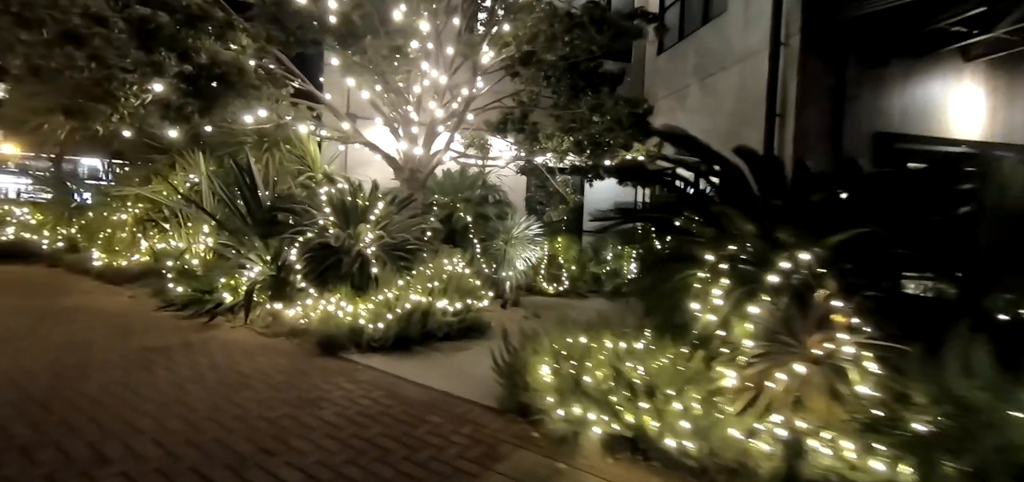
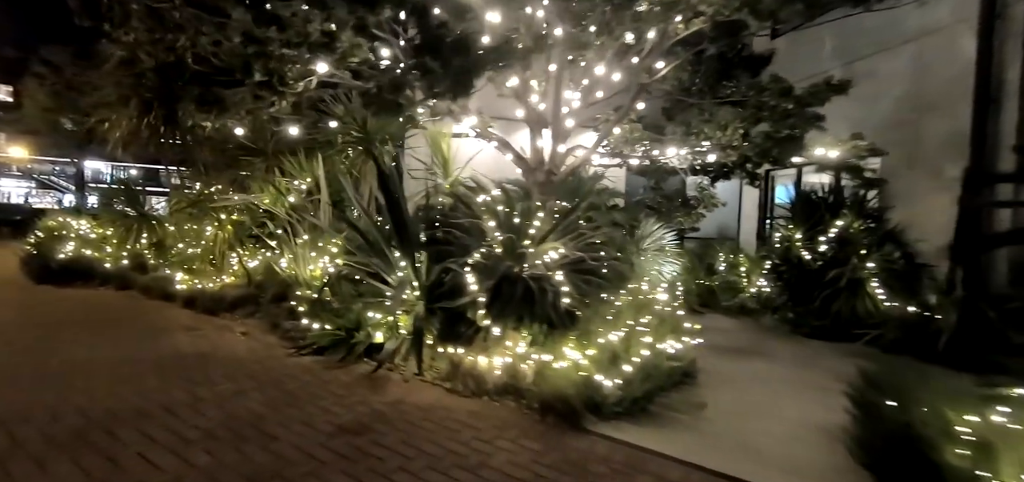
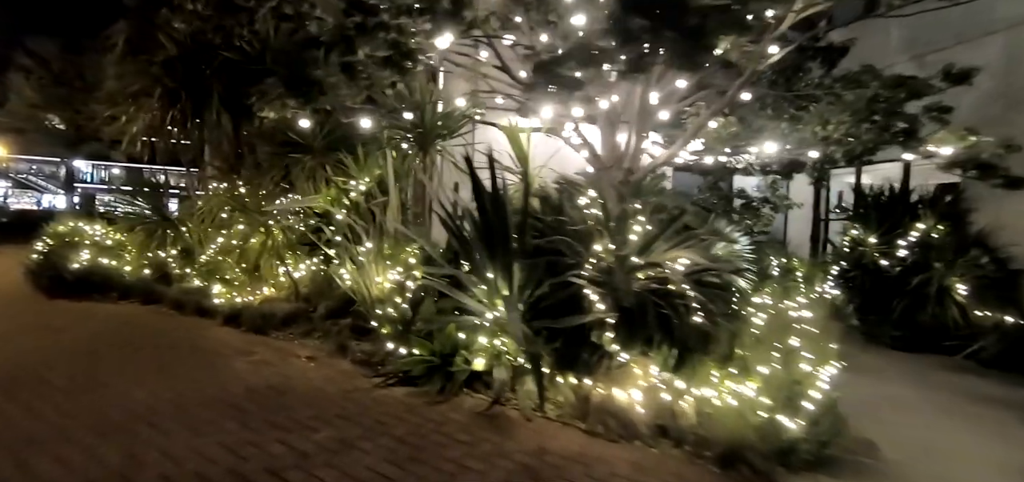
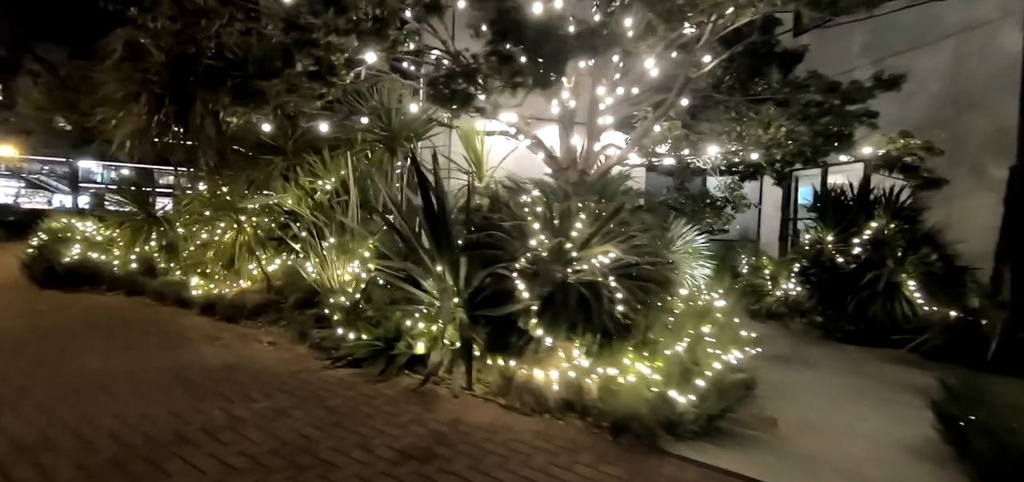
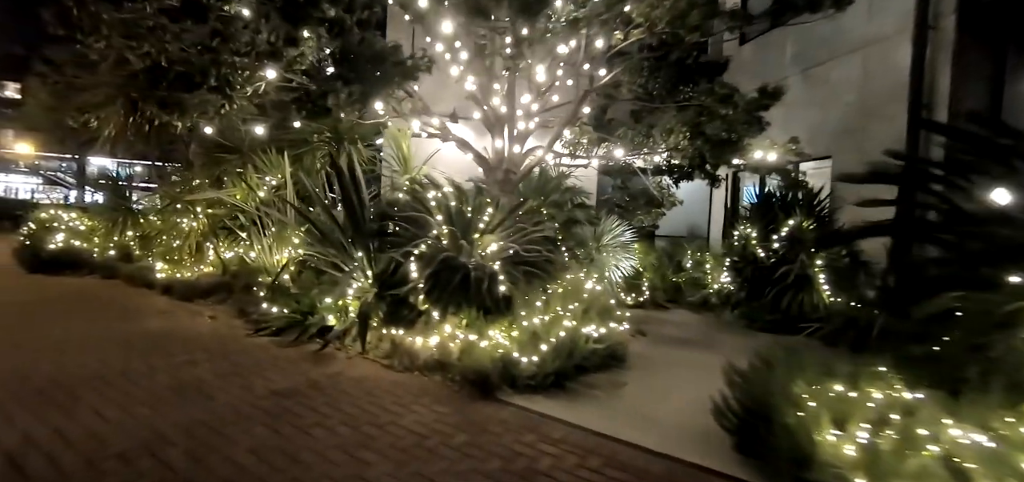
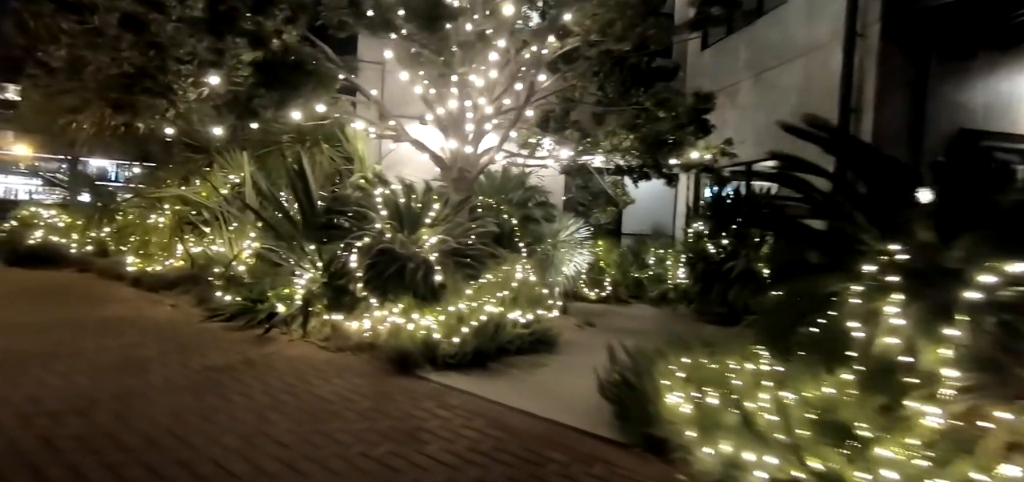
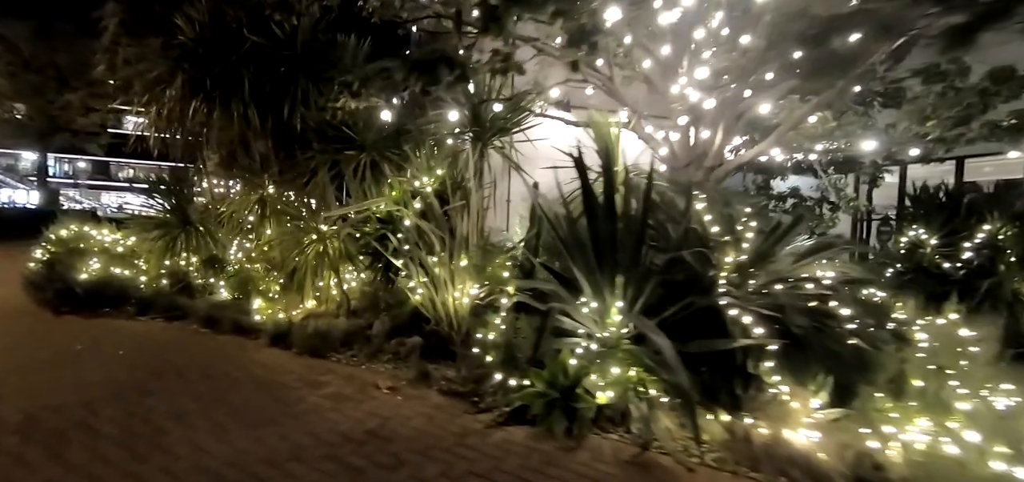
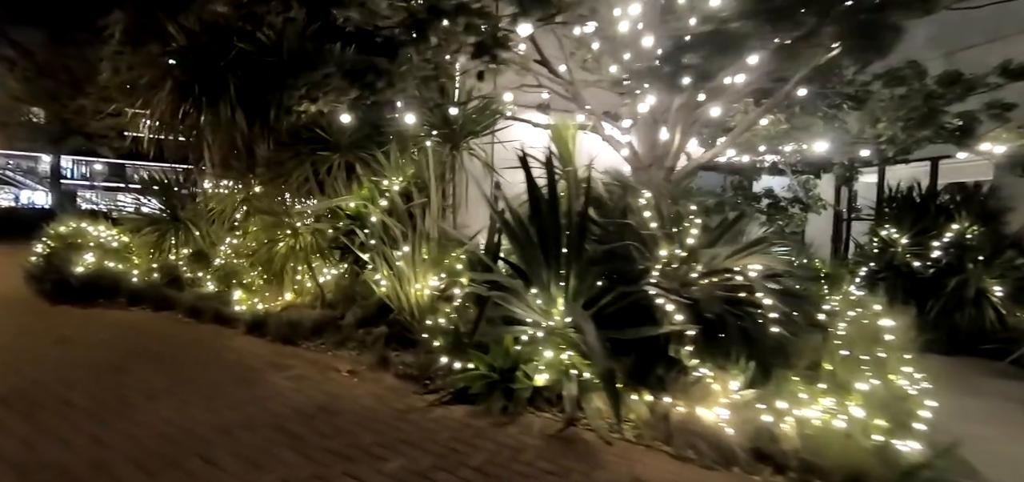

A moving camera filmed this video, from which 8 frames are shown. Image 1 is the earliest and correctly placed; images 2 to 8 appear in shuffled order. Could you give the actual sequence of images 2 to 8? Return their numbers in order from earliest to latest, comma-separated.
6, 5, 2, 4, 3, 8, 7
